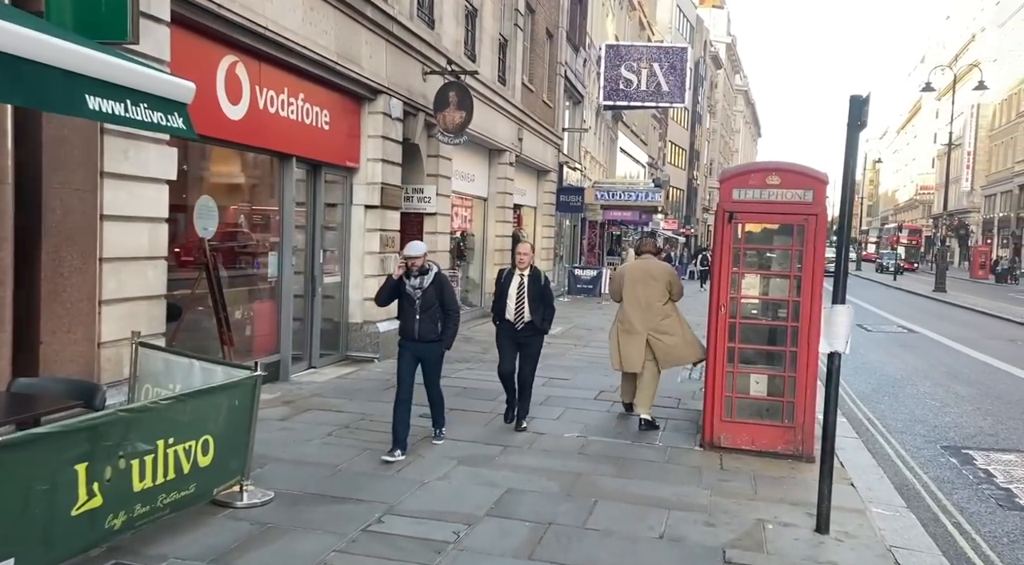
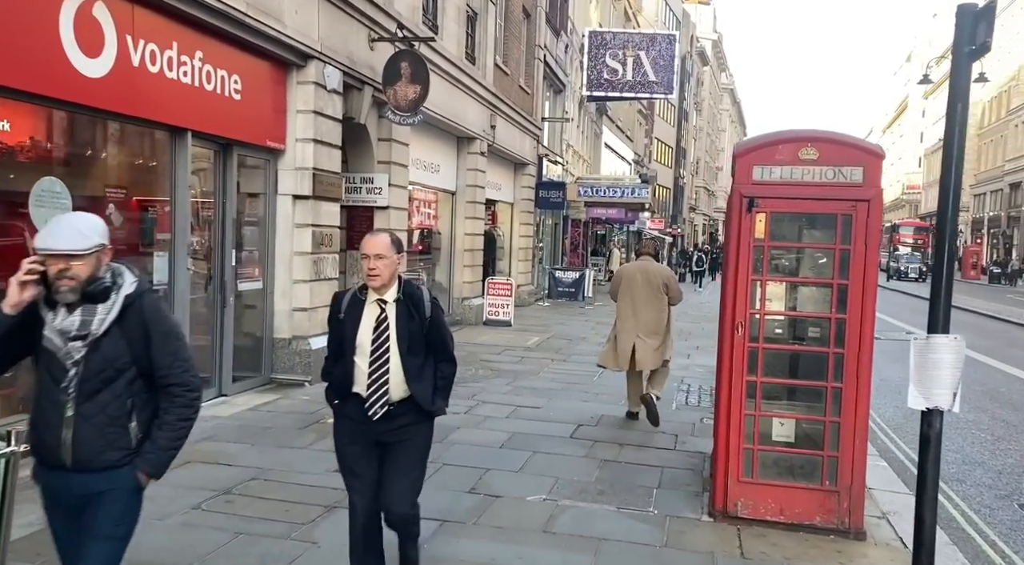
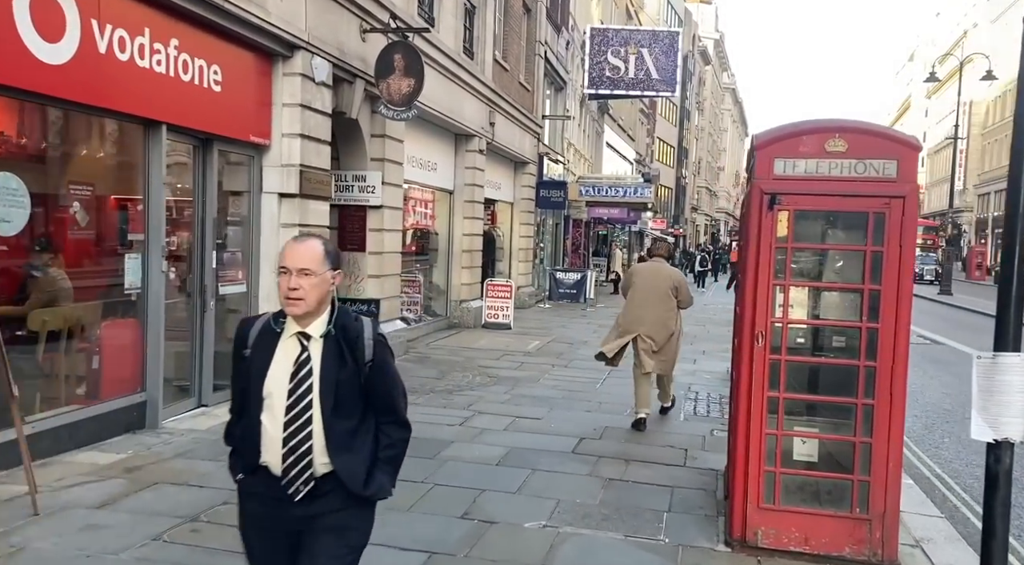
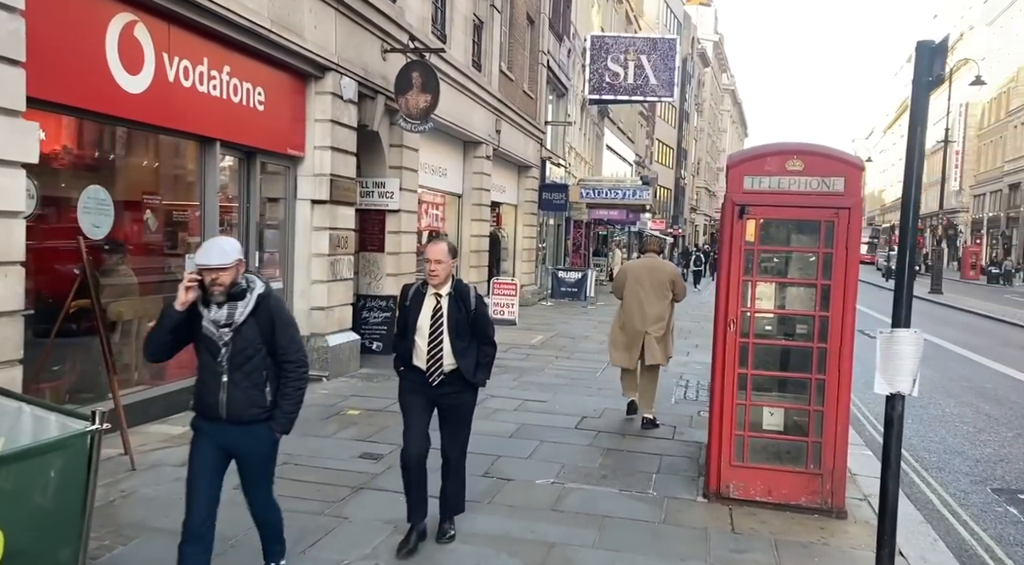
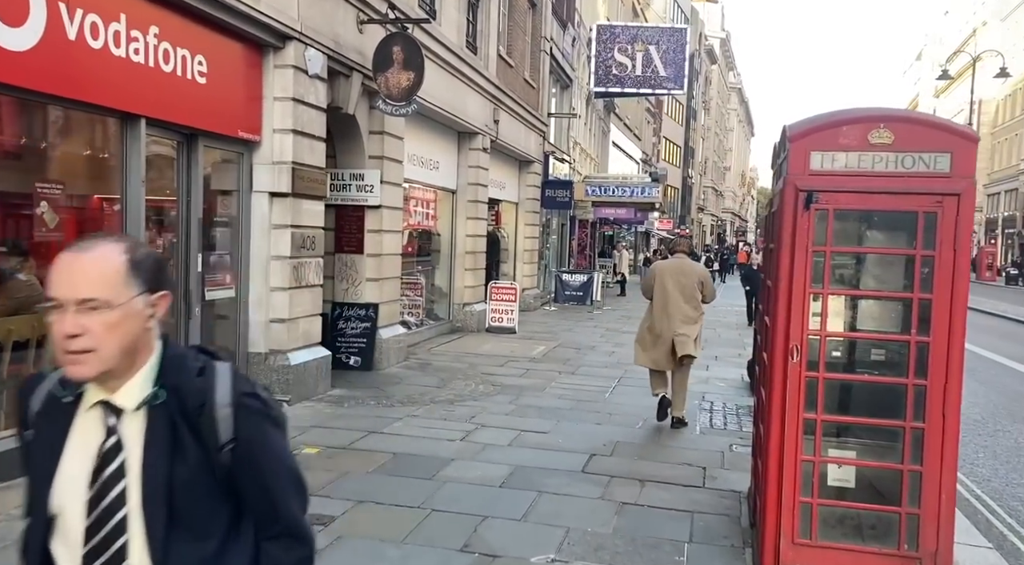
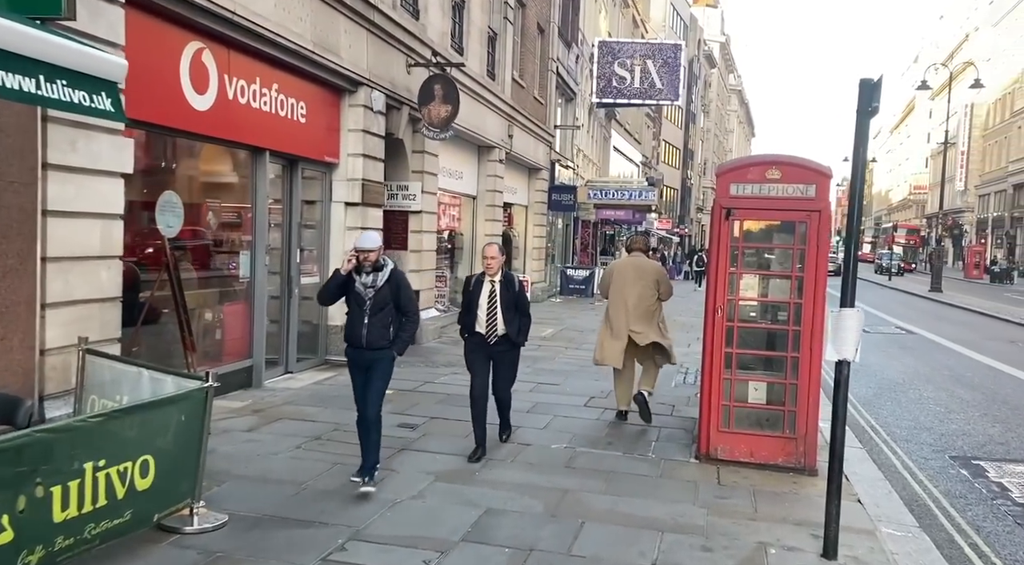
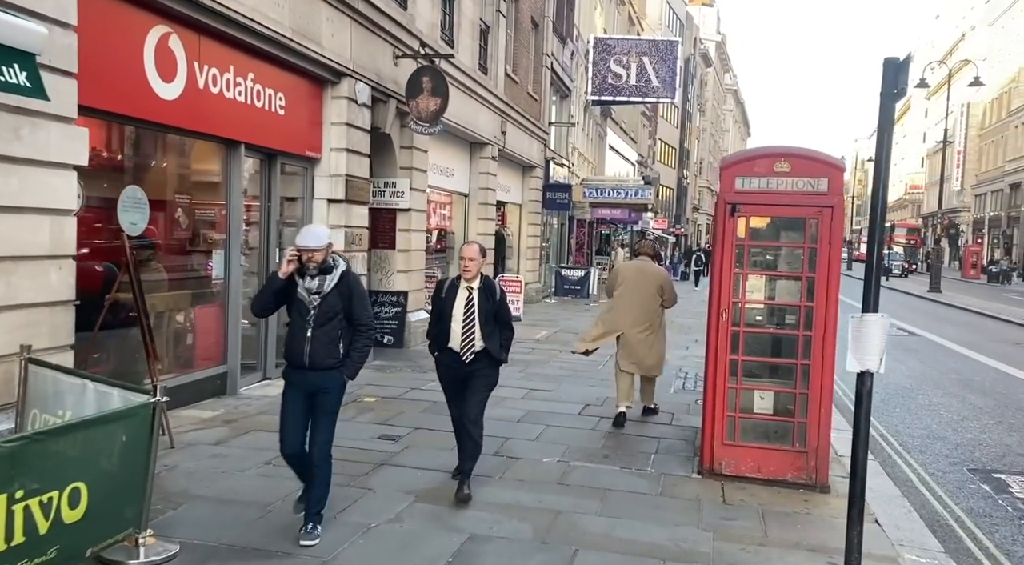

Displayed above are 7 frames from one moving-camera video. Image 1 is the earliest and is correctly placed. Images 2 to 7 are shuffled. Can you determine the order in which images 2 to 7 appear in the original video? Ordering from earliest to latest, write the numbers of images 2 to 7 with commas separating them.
6, 7, 4, 2, 3, 5
